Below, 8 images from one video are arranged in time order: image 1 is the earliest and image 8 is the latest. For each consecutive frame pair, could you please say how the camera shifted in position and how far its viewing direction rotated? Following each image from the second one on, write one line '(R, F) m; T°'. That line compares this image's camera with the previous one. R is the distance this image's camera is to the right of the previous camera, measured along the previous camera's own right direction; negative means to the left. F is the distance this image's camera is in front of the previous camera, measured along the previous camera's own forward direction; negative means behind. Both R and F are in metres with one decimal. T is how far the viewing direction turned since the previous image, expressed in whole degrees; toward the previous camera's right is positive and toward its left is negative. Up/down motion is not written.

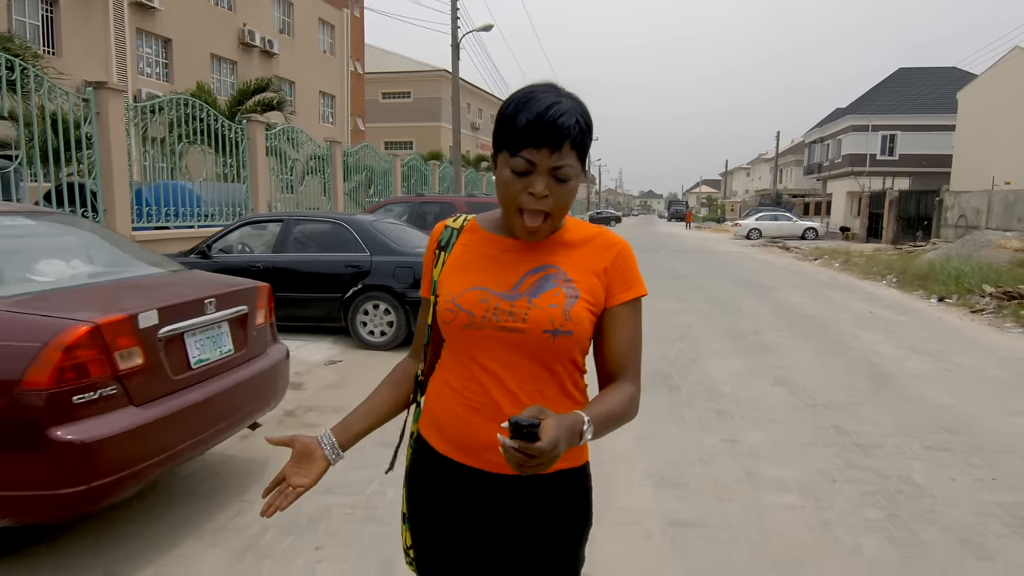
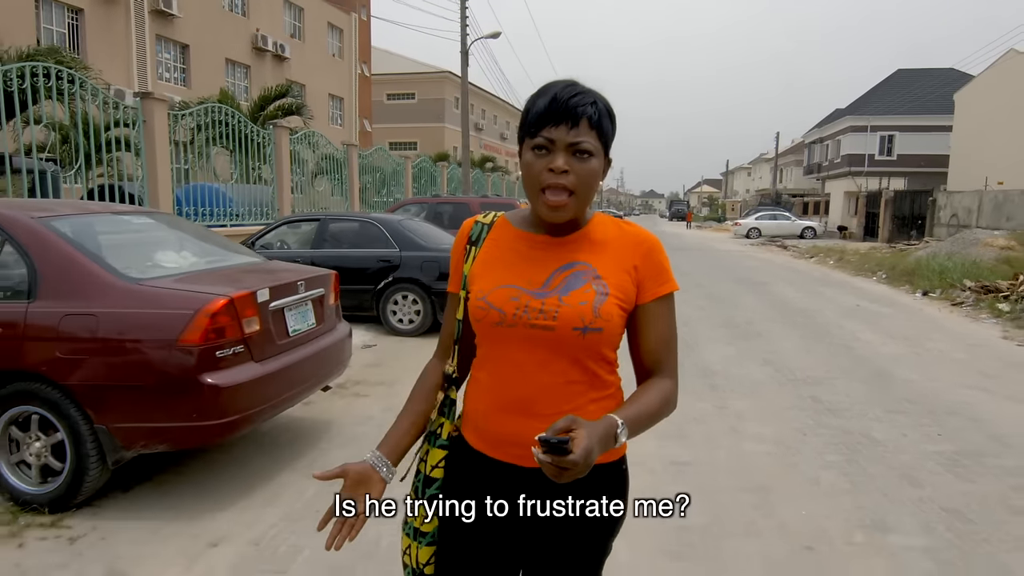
(-0.2, -0.8) m; 0°
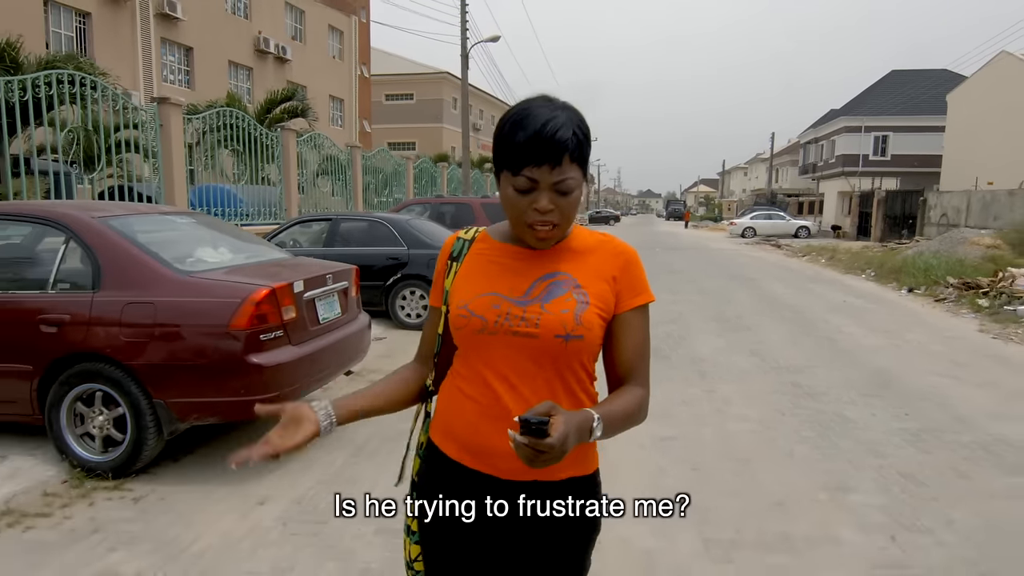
(-0.1, -0.4) m; 0°
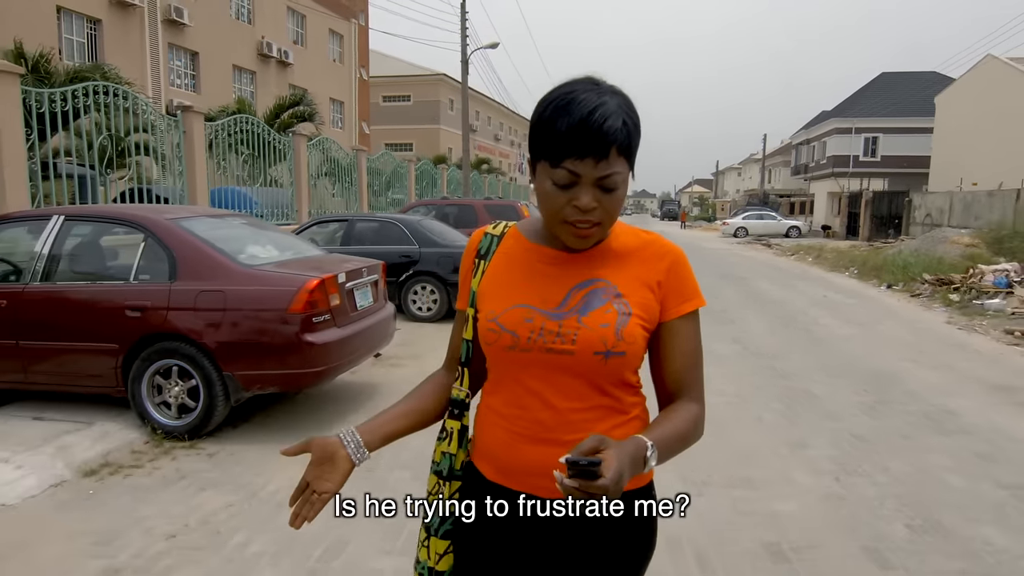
(-0.1, -0.7) m; 0°
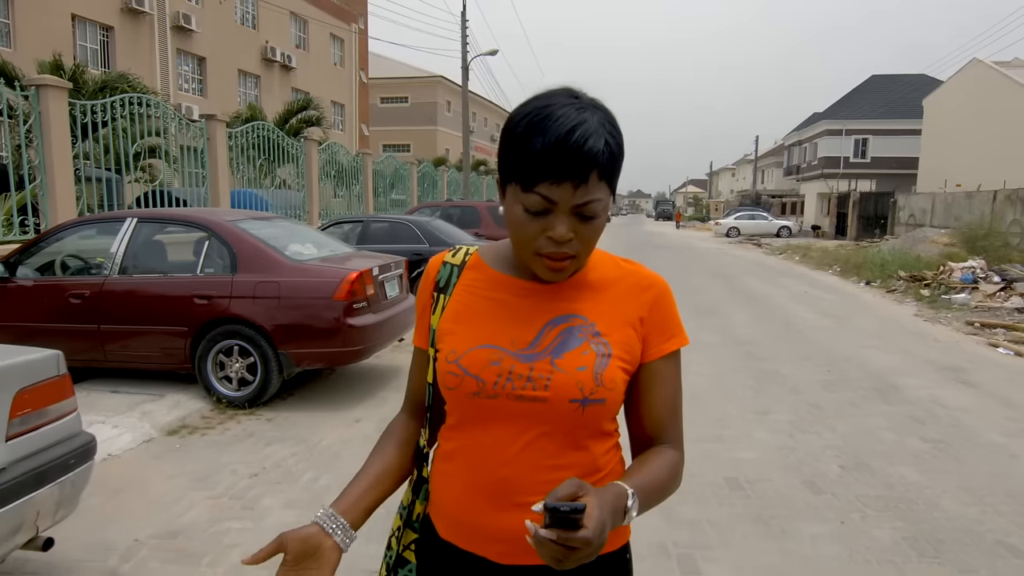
(-0.1, -0.8) m; 0°
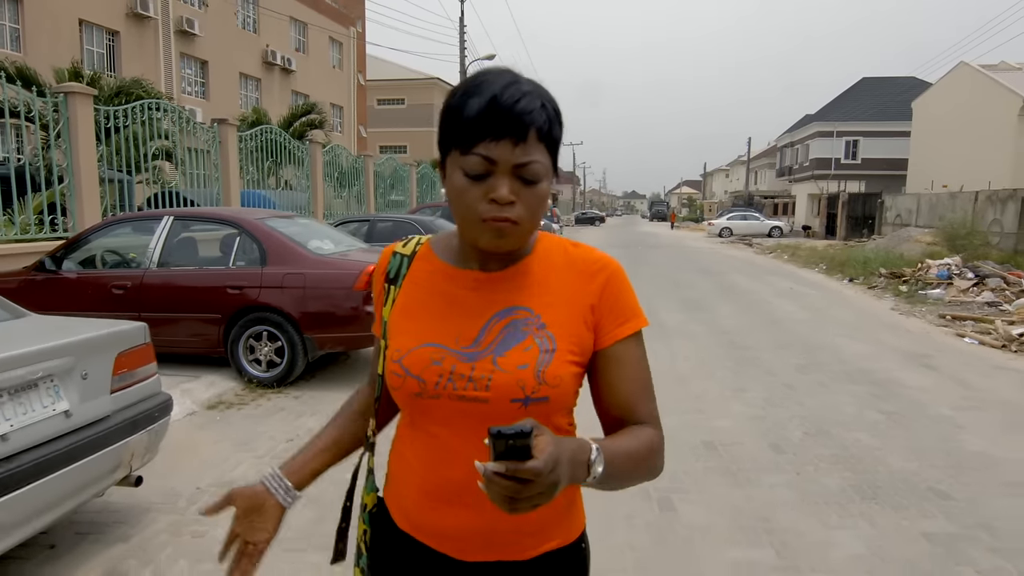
(-0.1, -0.6) m; 0°
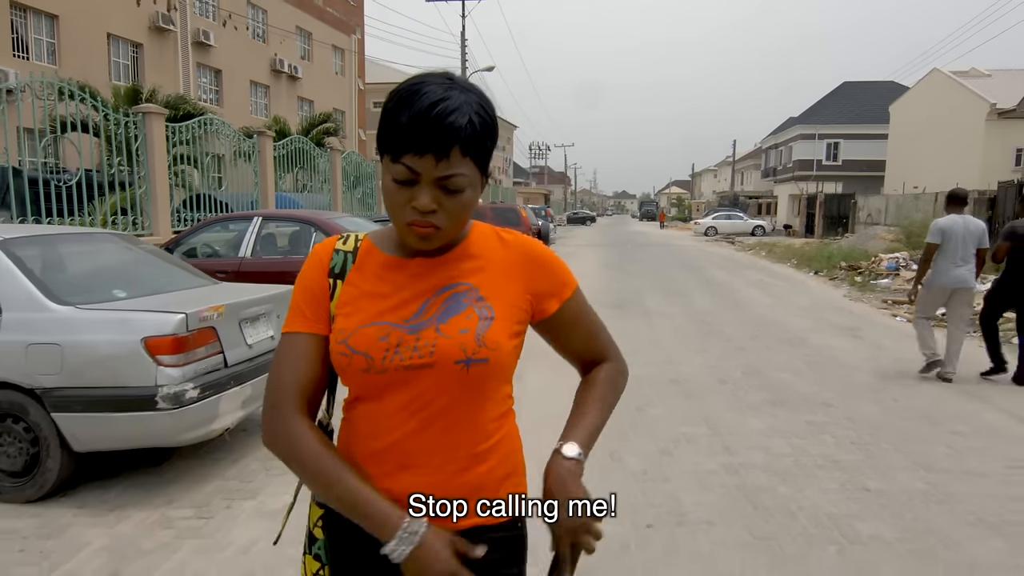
(-0.3, -1.7) m; +1°
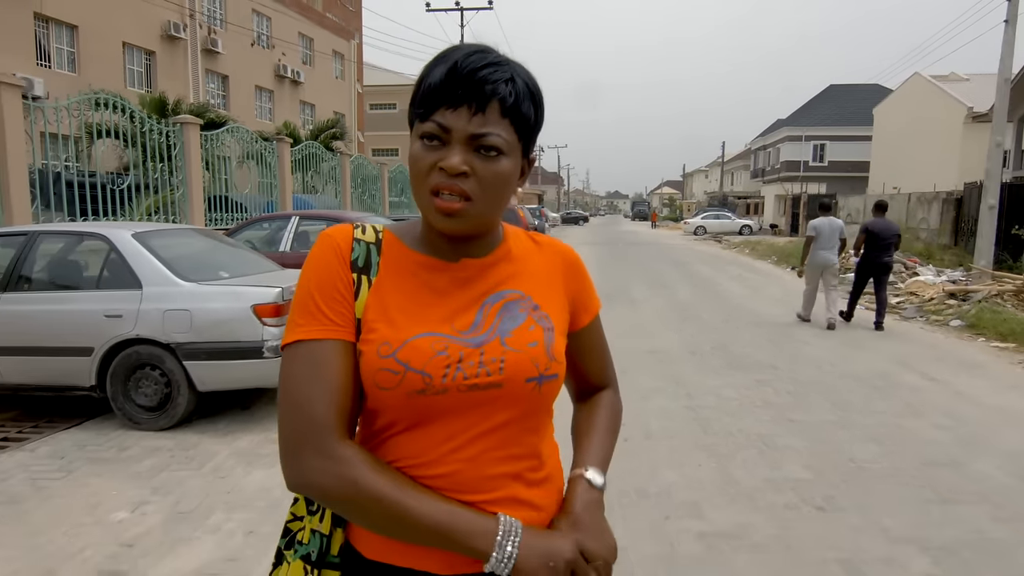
(-0.1, -1.2) m; +1°
